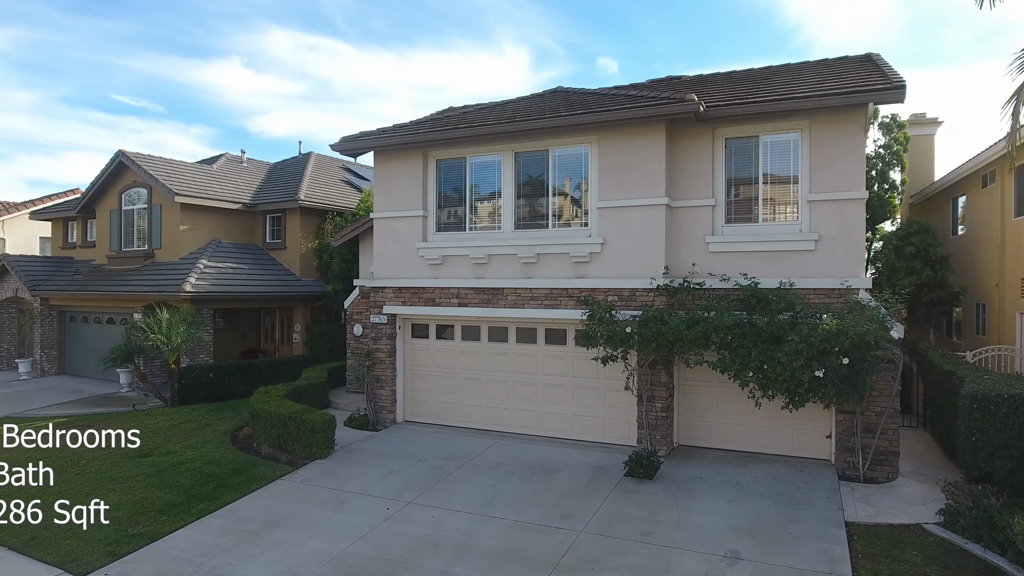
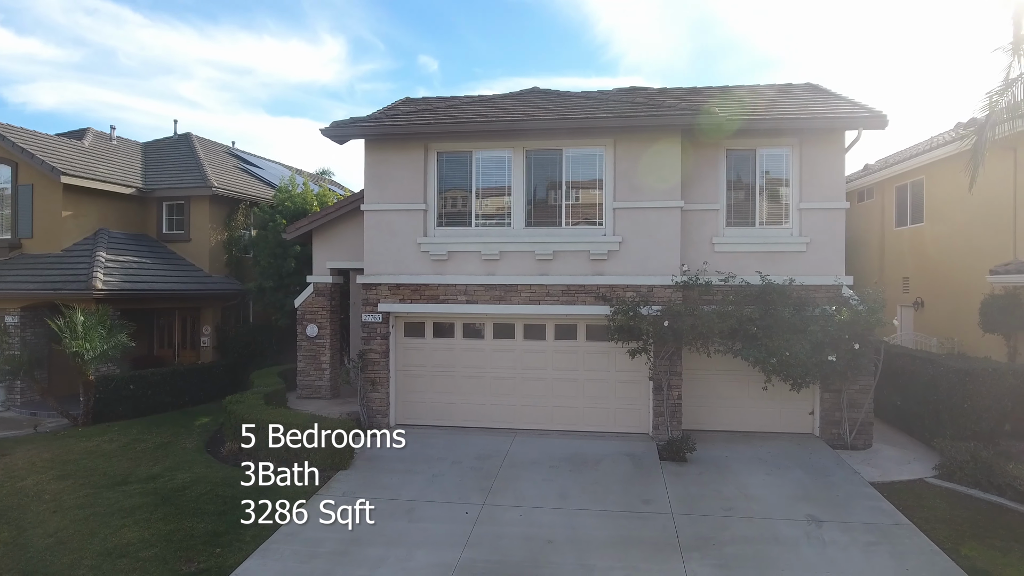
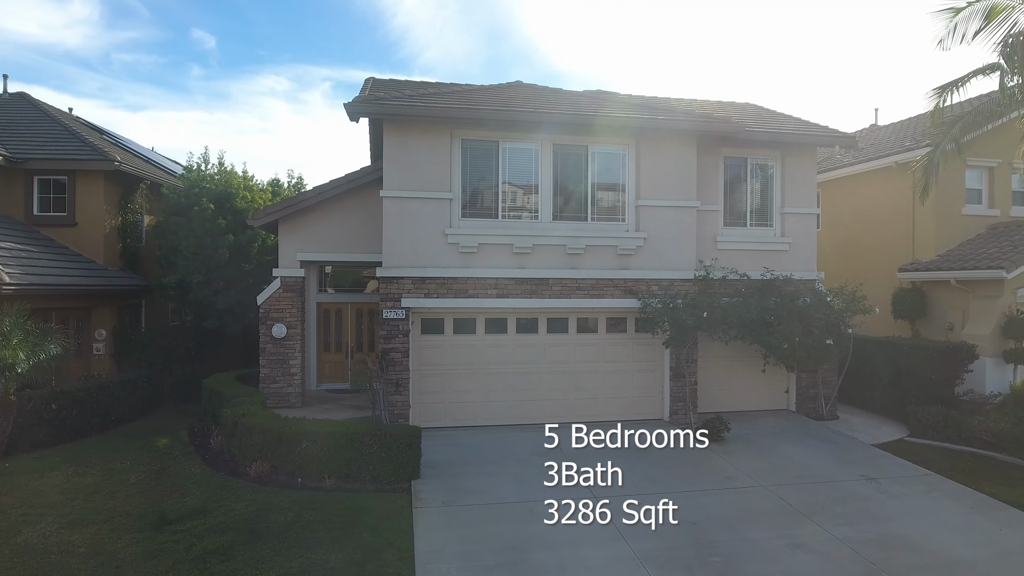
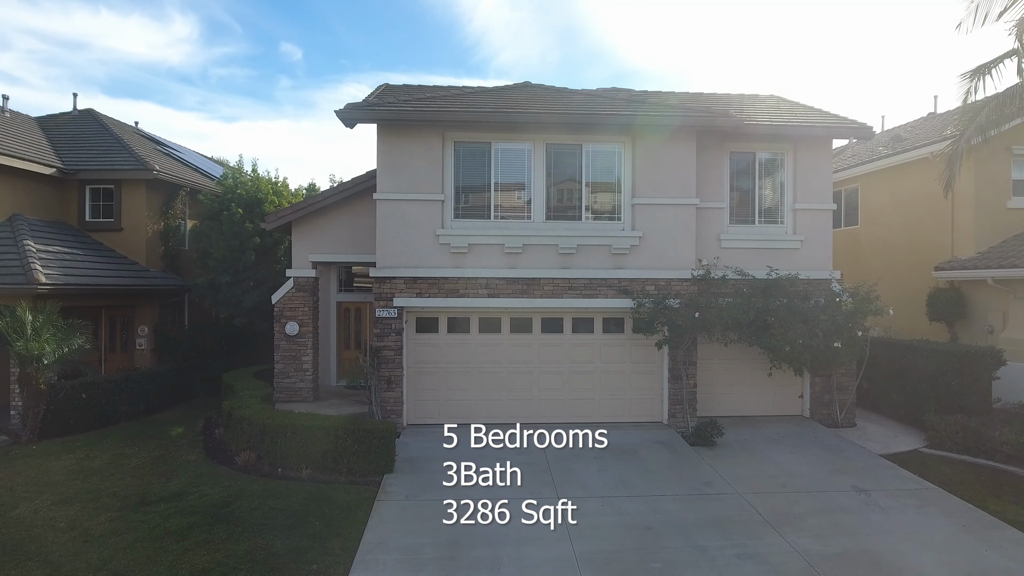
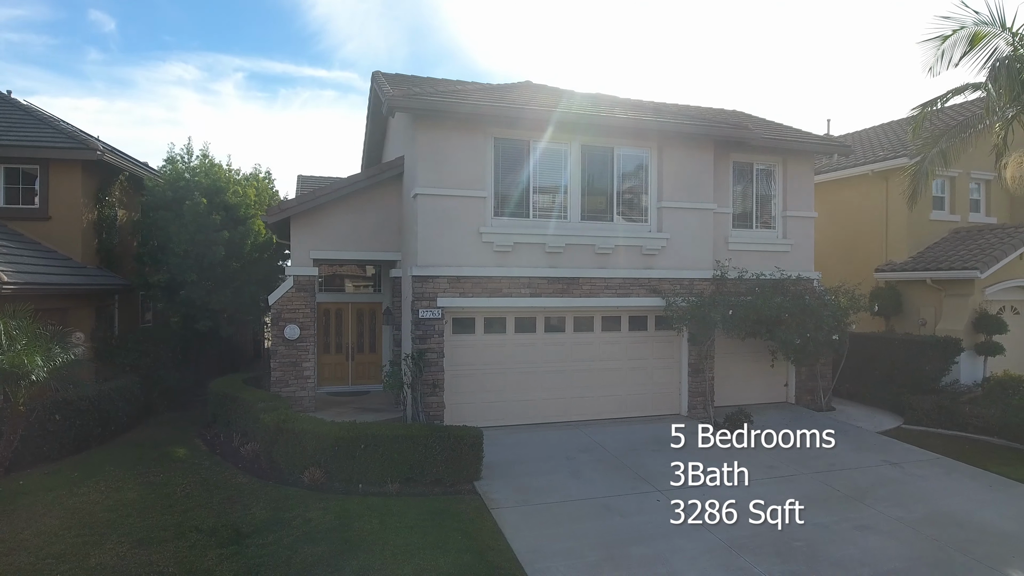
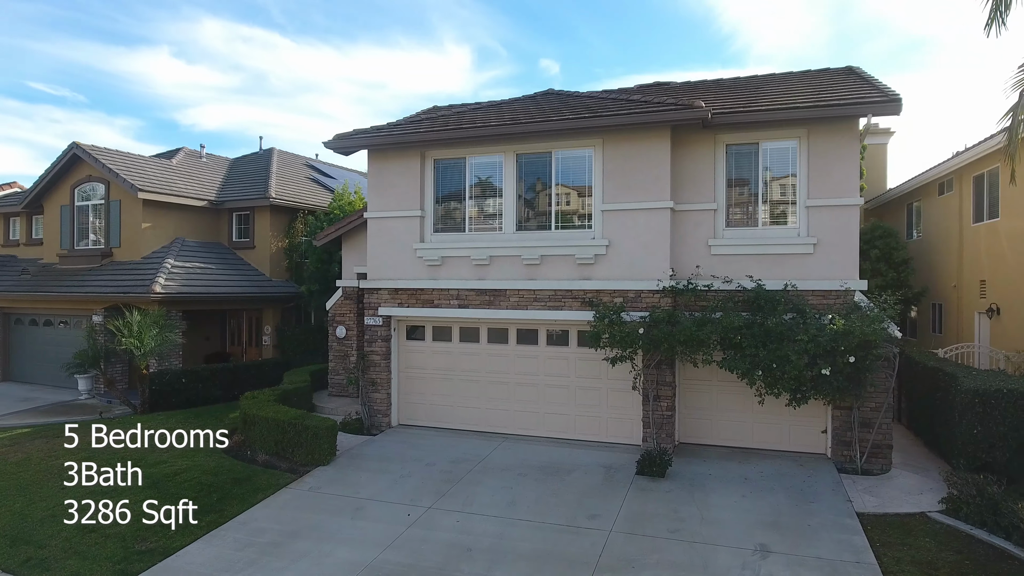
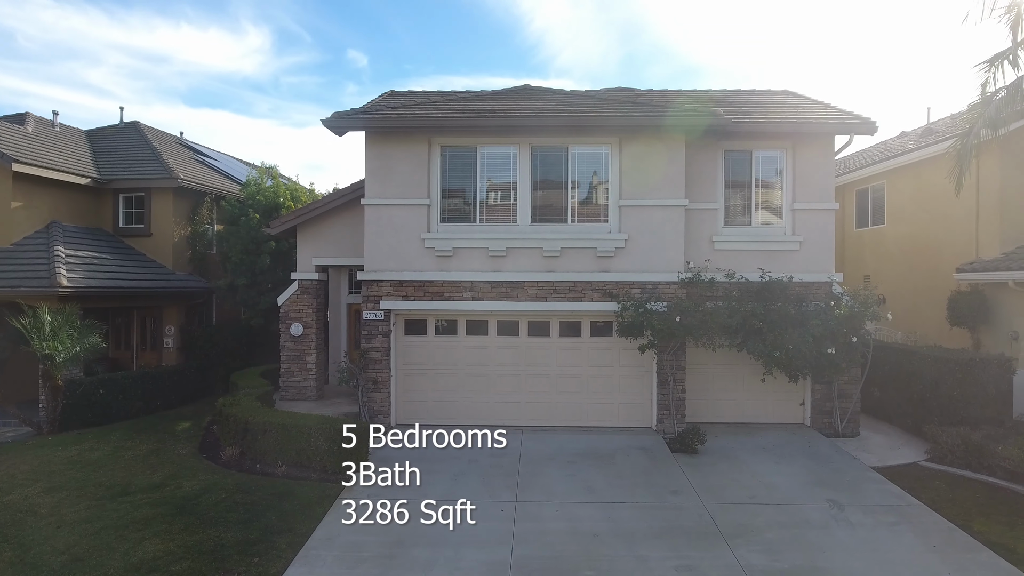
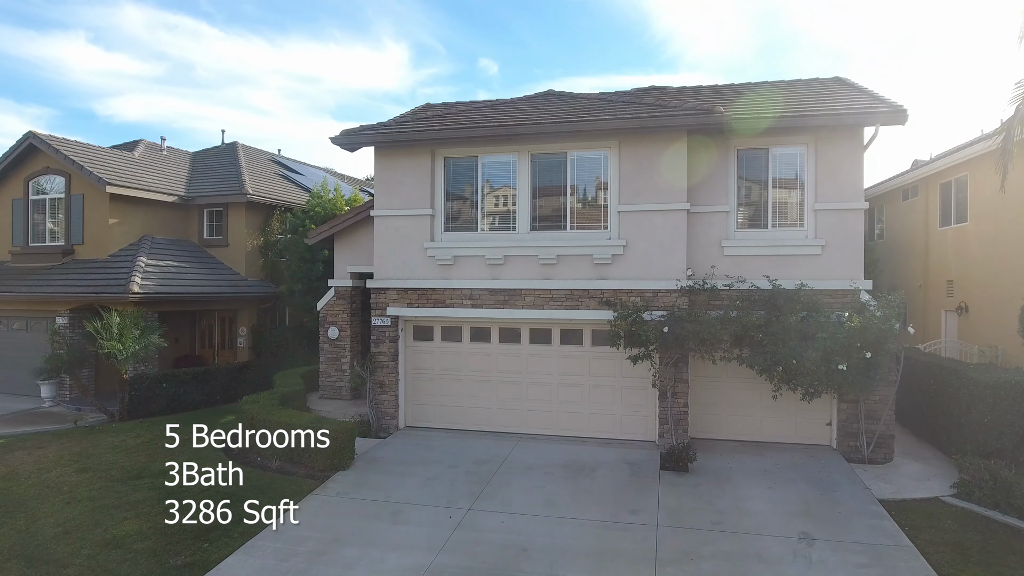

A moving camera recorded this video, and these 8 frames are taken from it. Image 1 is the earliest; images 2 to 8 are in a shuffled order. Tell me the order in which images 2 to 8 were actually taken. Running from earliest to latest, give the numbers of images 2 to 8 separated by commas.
6, 8, 2, 7, 4, 3, 5
